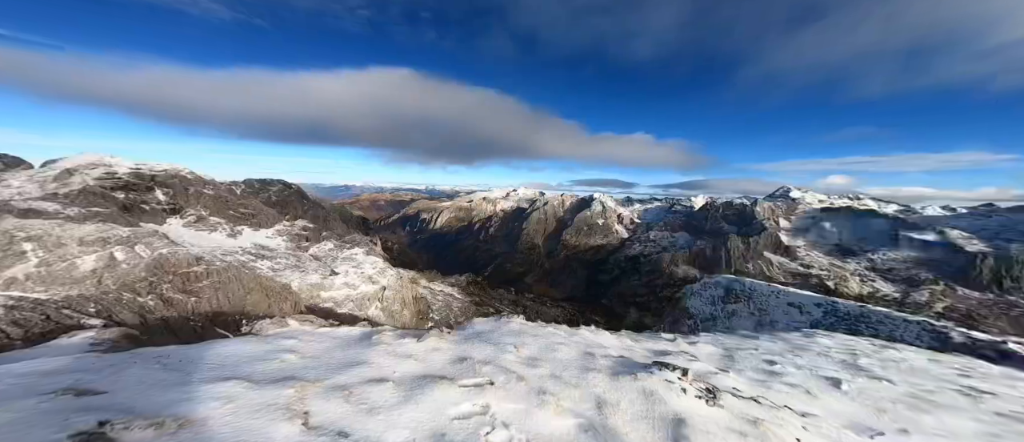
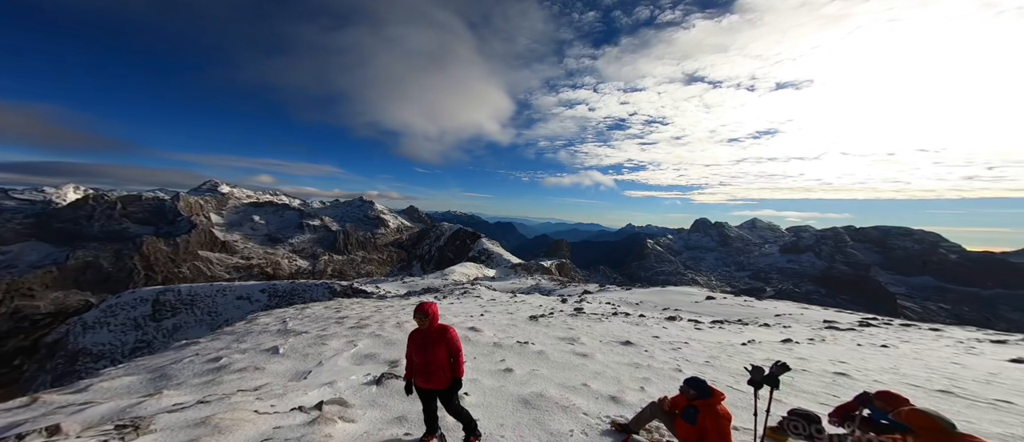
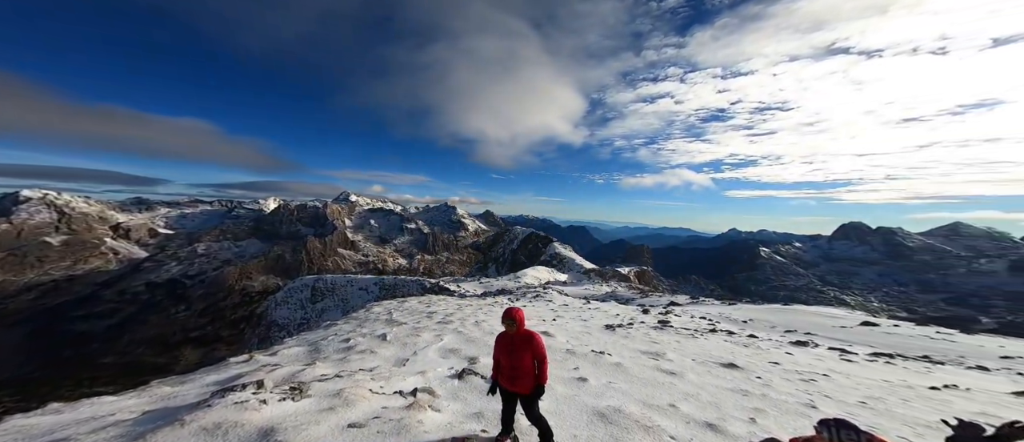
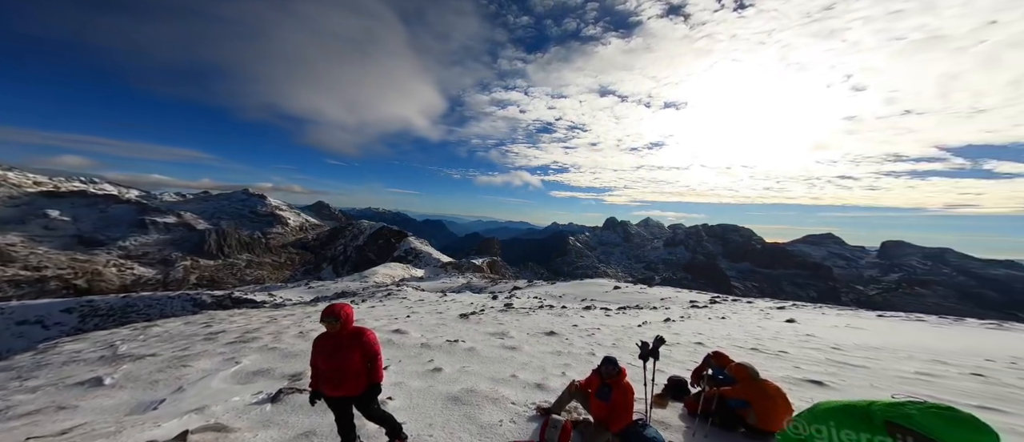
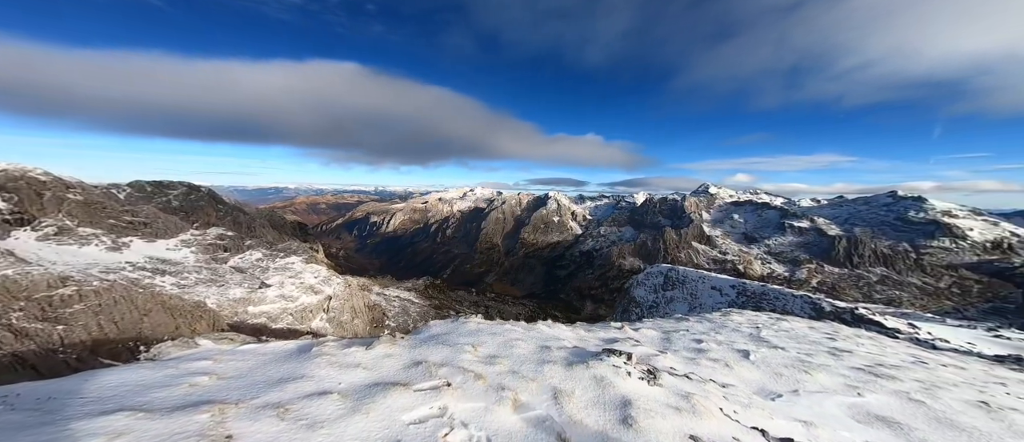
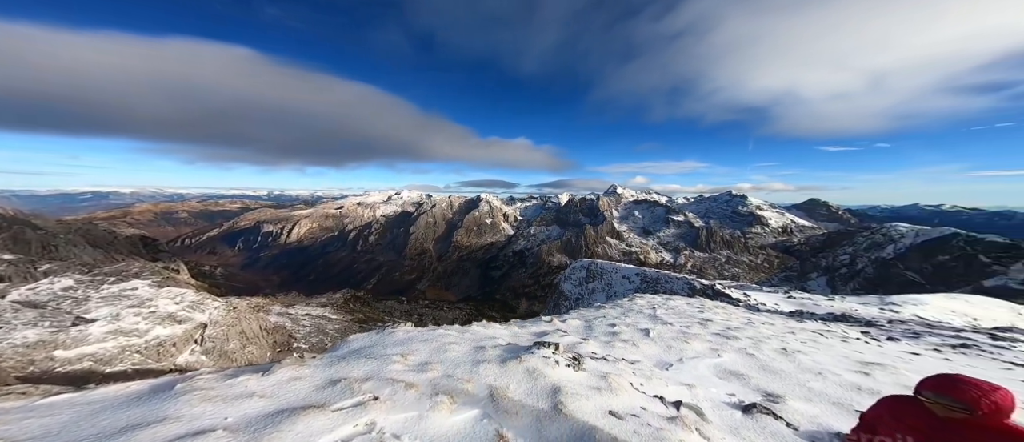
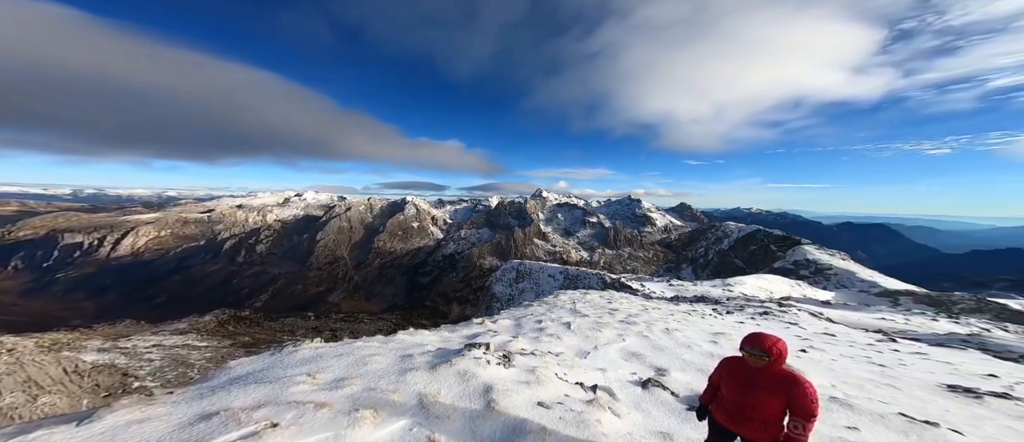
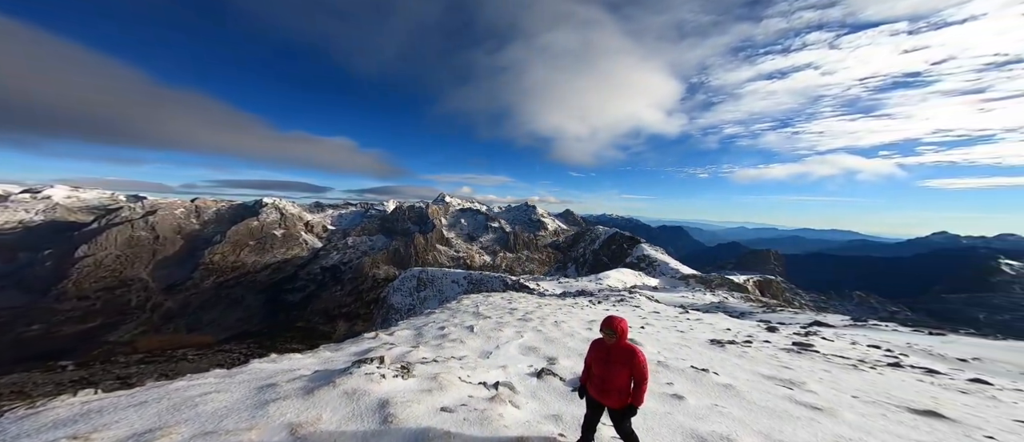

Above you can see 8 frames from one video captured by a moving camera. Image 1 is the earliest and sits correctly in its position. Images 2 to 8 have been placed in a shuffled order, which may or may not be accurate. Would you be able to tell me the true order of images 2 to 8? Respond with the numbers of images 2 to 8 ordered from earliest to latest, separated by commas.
5, 6, 7, 8, 3, 2, 4
